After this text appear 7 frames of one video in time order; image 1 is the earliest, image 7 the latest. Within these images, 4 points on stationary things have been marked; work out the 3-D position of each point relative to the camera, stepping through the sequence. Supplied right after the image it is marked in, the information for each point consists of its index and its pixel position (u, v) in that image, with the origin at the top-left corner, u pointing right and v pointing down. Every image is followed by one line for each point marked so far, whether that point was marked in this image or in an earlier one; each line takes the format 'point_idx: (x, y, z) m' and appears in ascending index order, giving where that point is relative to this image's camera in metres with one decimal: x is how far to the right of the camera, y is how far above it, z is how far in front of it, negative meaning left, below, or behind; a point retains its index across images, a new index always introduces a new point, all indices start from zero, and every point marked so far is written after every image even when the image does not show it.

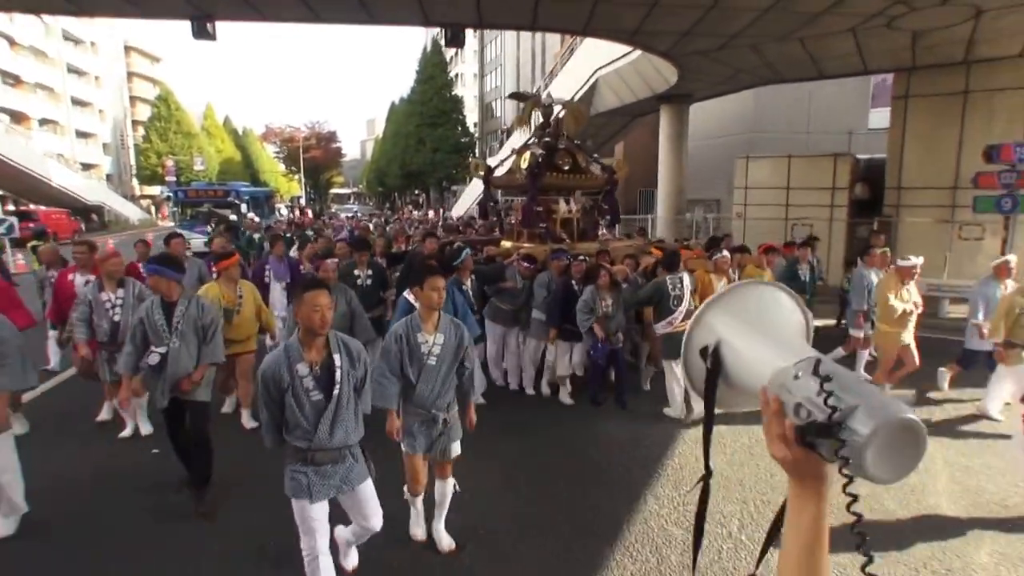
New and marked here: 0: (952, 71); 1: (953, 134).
0: (+7.8, +3.9, +10.9) m
1: (+8.0, +2.8, +10.9) m
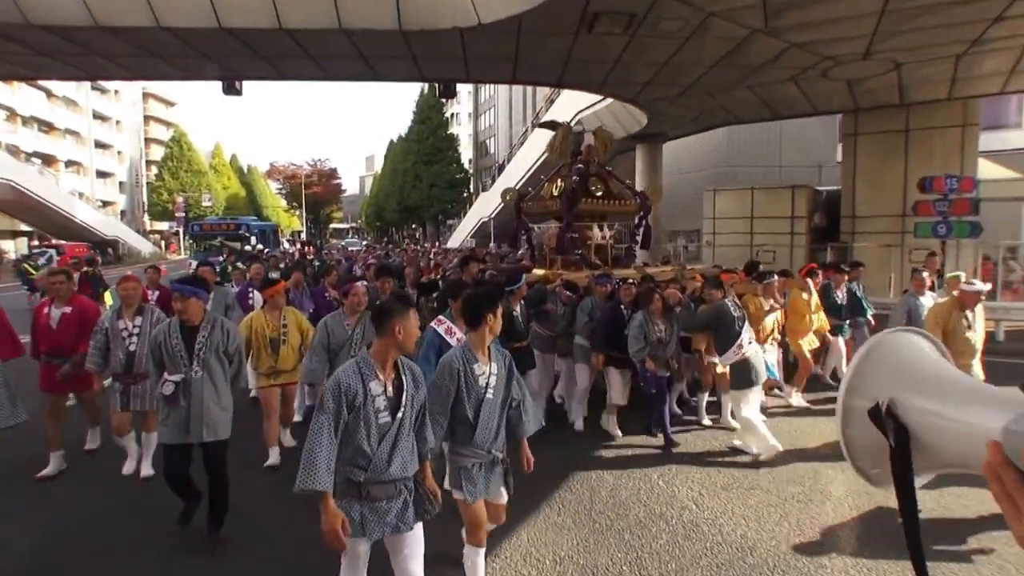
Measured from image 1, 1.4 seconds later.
0: (+7.5, +3.6, +12.3) m
1: (+7.7, +2.5, +12.2) m
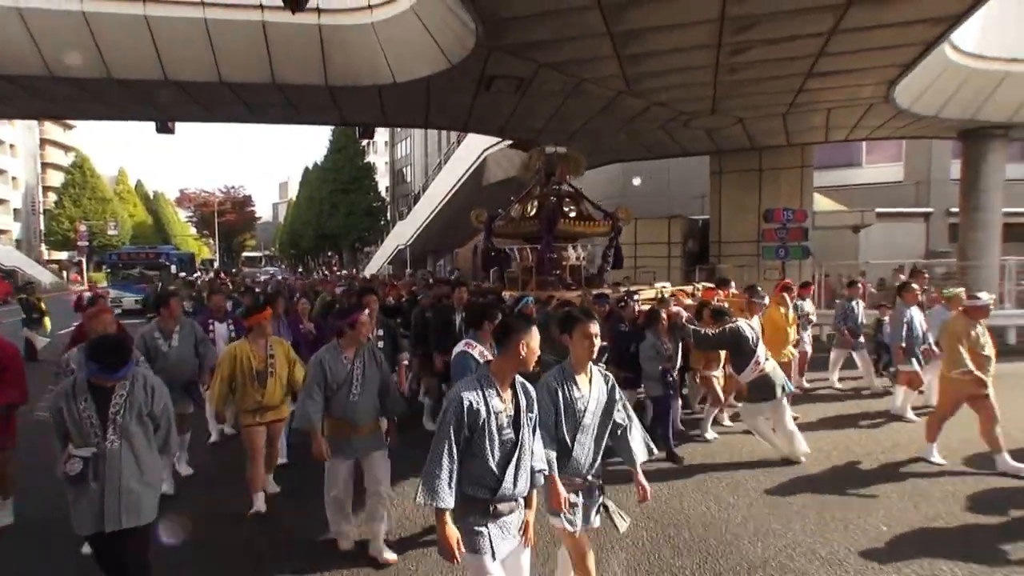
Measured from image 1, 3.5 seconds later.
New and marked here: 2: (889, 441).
0: (+5.5, +3.2, +14.8) m
1: (+5.7, +2.2, +14.7) m
2: (+4.0, -1.6, +6.7) m
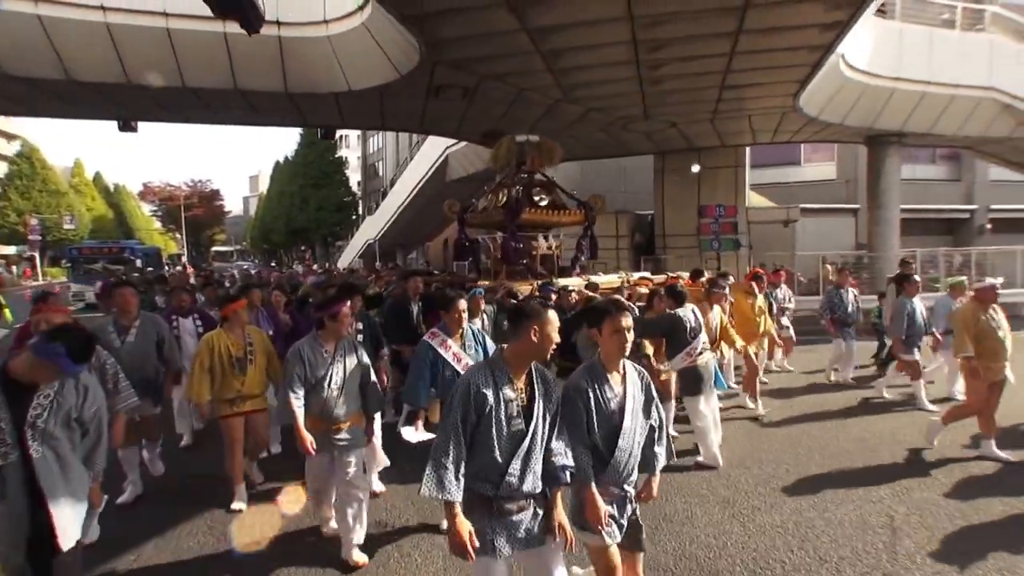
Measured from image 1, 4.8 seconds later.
0: (+4.4, +3.5, +16.0) m
1: (+4.6, +2.4, +15.9) m
2: (+3.2, -1.5, +7.8) m
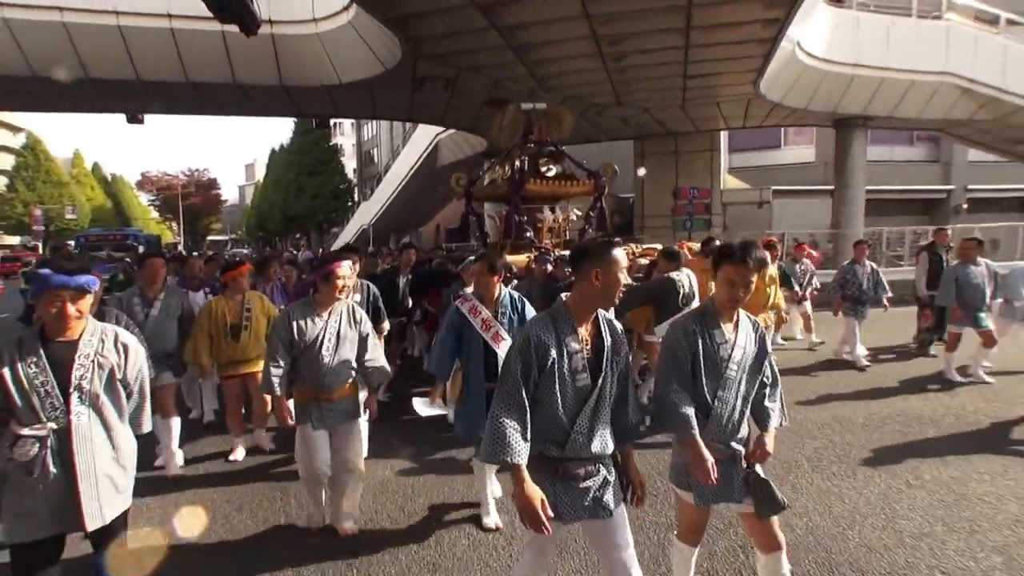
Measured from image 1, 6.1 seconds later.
0: (+3.9, +4.0, +16.7) m
1: (+4.2, +3.0, +16.6) m
2: (+2.9, -1.1, +8.7) m
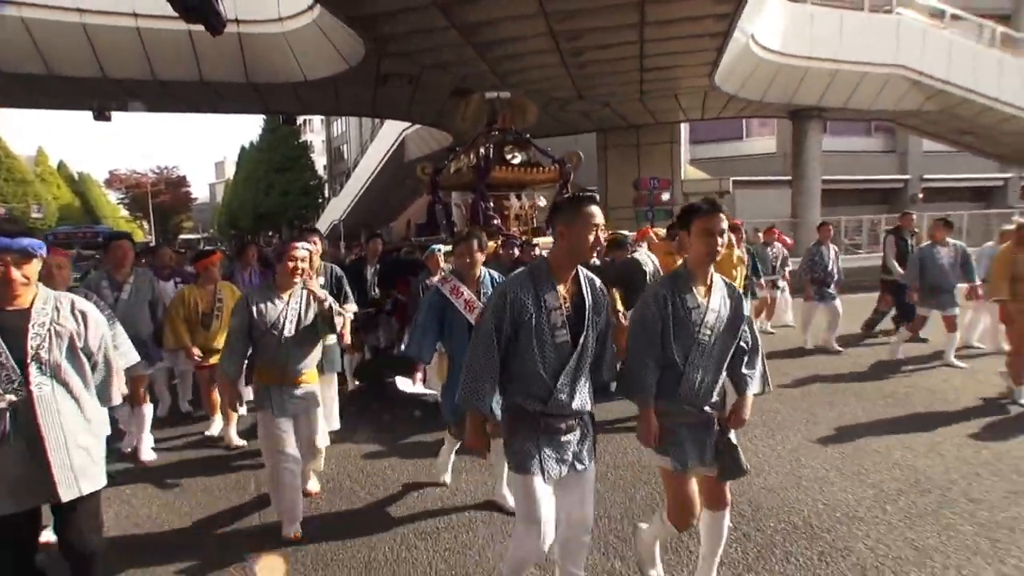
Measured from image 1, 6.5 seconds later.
0: (+3.1, +4.3, +17.1) m
1: (+3.3, +3.3, +17.1) m
2: (+2.4, -0.9, +9.1) m
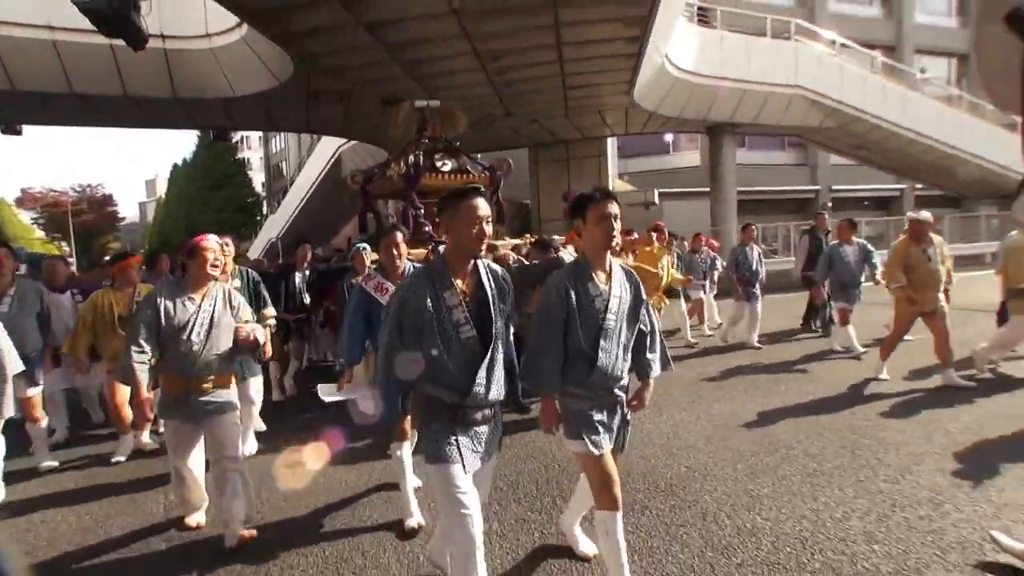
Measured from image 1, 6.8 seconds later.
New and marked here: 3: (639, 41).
0: (+1.2, +4.1, +17.8) m
1: (+1.5, +3.0, +17.8) m
2: (+1.4, -1.0, +9.7) m
3: (+2.0, +3.8, +9.7) m
